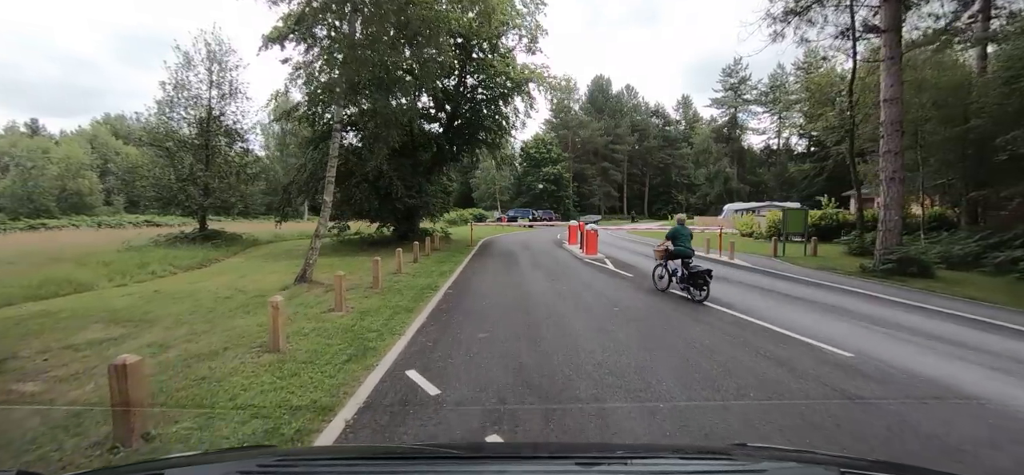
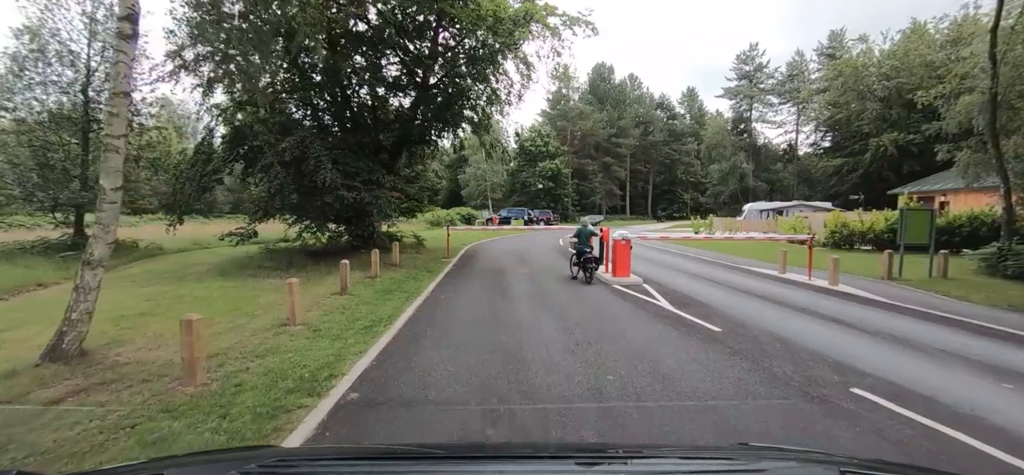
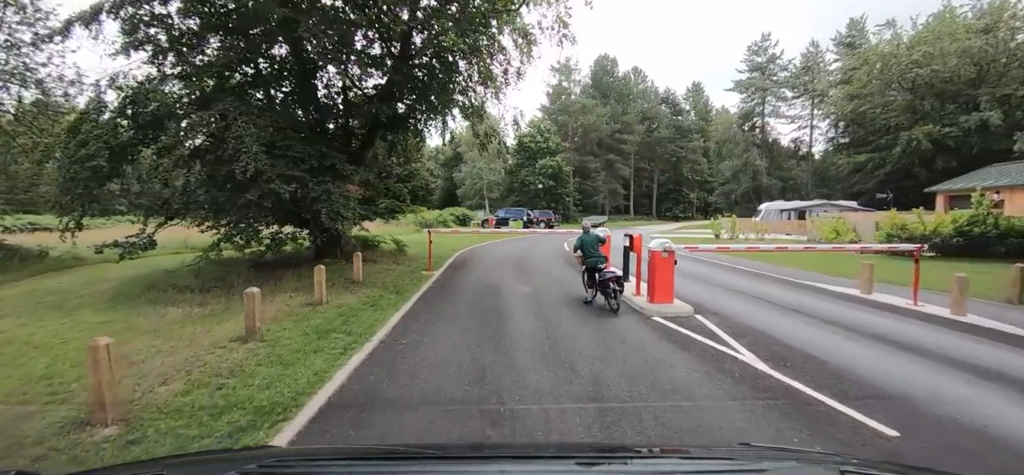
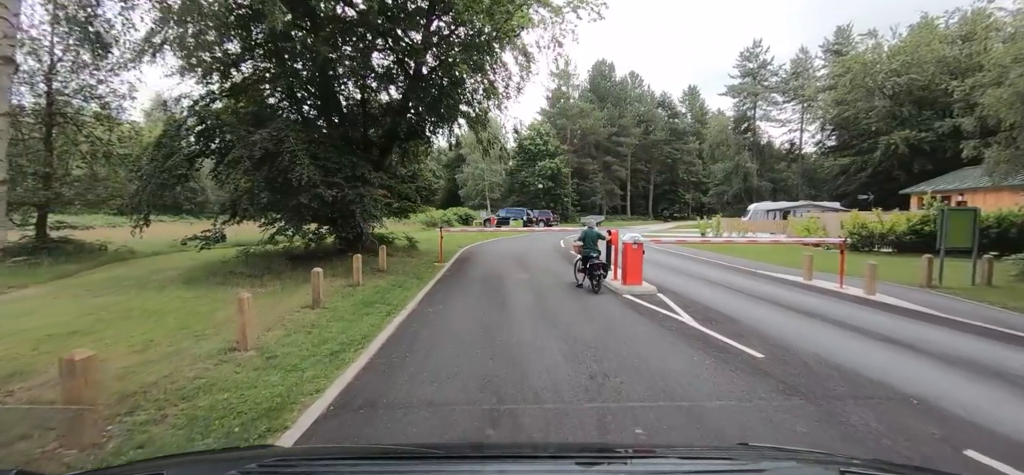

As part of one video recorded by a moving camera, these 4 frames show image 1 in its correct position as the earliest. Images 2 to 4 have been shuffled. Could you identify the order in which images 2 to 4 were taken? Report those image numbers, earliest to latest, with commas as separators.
2, 4, 3
